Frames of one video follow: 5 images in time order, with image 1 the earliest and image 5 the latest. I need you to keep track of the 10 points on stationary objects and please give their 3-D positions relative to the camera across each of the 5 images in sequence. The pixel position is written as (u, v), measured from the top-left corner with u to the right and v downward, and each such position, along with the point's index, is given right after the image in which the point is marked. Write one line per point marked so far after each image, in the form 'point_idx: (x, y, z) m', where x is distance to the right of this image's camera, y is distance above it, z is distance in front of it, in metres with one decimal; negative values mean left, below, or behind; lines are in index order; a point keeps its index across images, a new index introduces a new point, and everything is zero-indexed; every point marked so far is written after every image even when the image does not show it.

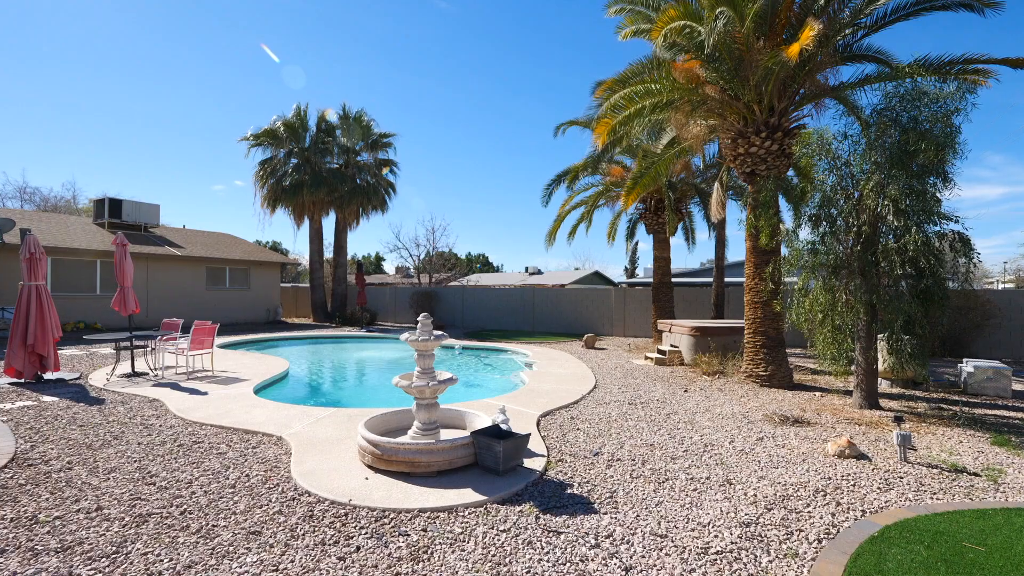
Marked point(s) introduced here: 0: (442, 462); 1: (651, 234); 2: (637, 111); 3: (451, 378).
0: (-0.6, -1.4, +4.2) m
1: (+3.8, +1.5, +13.9) m
2: (+2.3, +3.1, +8.8) m
3: (-0.5, -0.8, +4.5) m
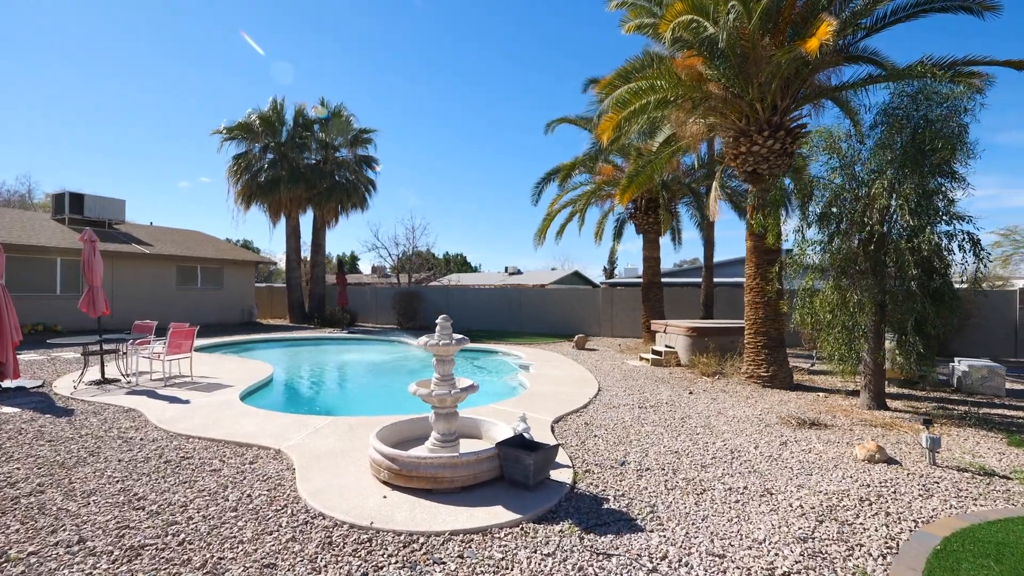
0: (-0.3, -1.4, +3.8) m
1: (+3.5, +1.5, +13.8) m
2: (+2.2, +3.1, +8.6) m
3: (-0.3, -0.8, +4.1) m
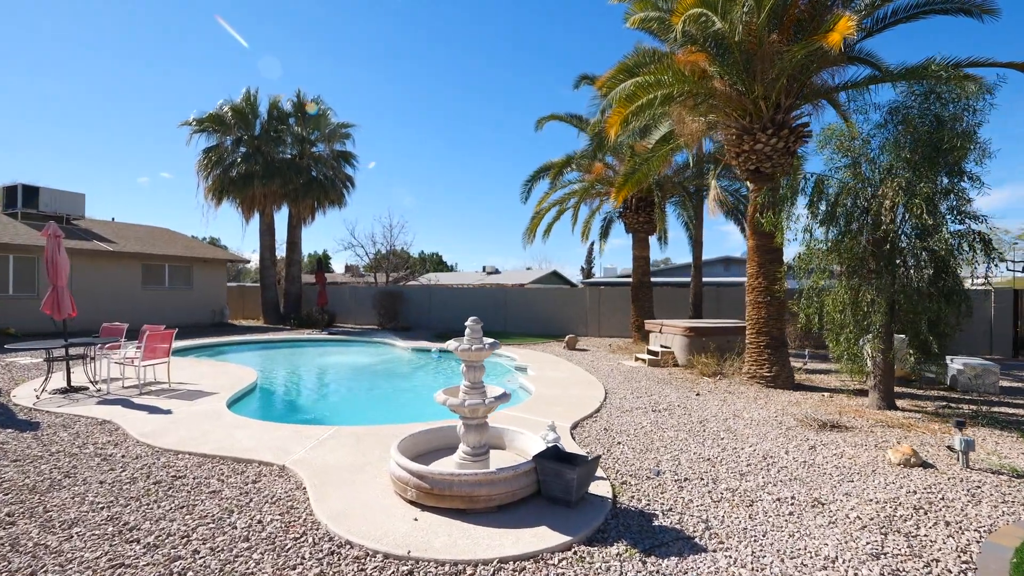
0: (-0.1, -1.4, +3.5) m
1: (+3.2, +1.5, +13.7) m
2: (+2.3, +3.1, +8.4) m
3: (-0.1, -0.8, +3.8) m
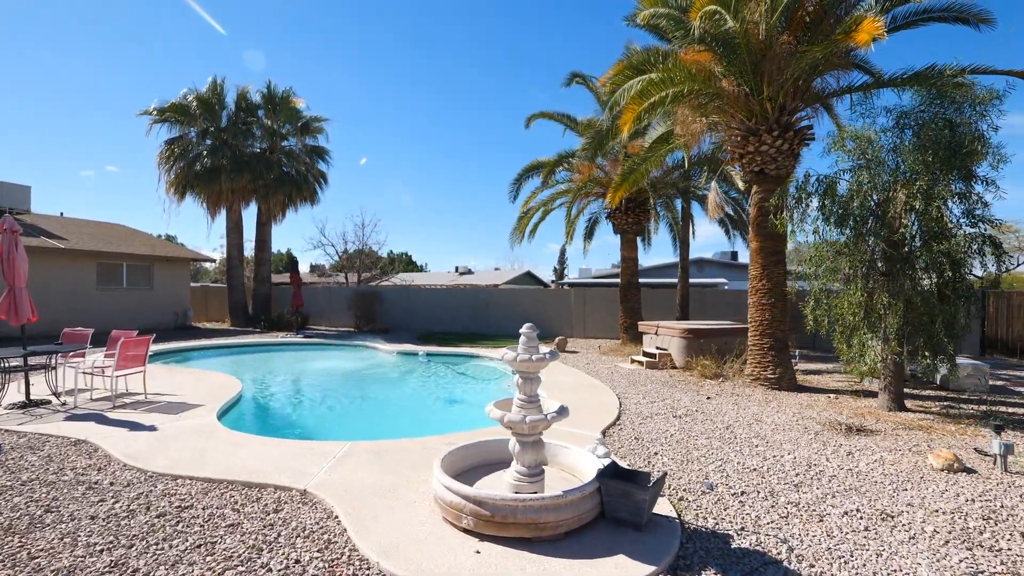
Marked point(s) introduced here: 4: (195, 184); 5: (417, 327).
0: (+0.4, -1.5, +3.2) m
1: (+2.9, +1.5, +13.6) m
2: (+2.3, +3.1, +8.2) m
3: (+0.3, -0.8, +3.5) m
4: (-10.8, +3.5, +17.2) m
5: (-3.5, -1.4, +18.7) m
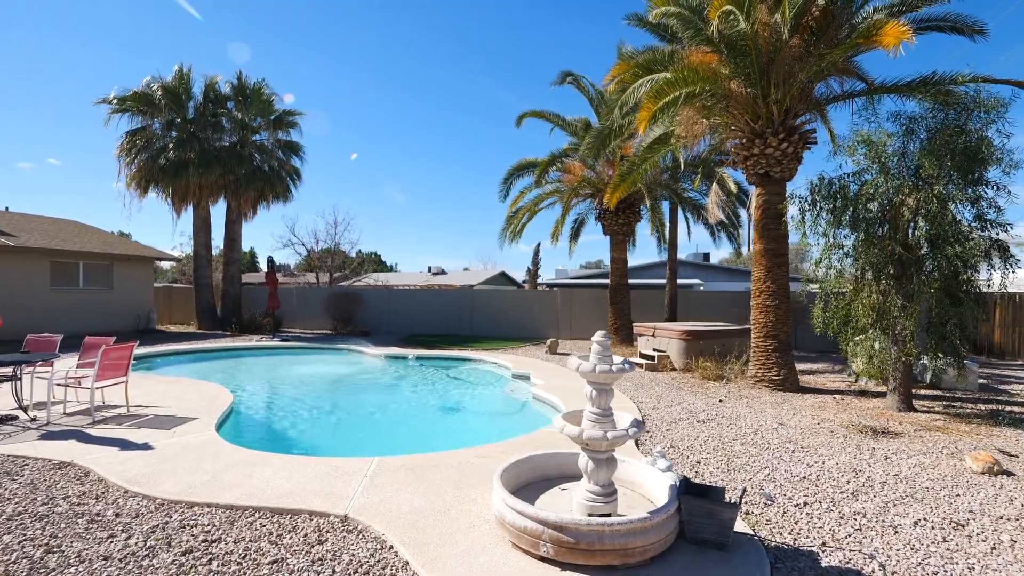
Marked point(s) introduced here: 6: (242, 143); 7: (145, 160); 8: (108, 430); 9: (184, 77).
0: (+0.8, -1.5, +2.9) m
1: (+2.6, +1.4, +13.5) m
2: (+2.4, +3.1, +8.1) m
3: (+0.8, -0.8, +3.3) m
4: (-11.2, +3.5, +16.1) m
5: (-4.1, -1.5, +18.2) m
6: (-9.4, +5.1, +17.8) m
7: (-11.6, +4.1, +16.1) m
8: (-4.4, -1.5, +5.5) m
9: (-10.8, +7.0, +16.6) m
